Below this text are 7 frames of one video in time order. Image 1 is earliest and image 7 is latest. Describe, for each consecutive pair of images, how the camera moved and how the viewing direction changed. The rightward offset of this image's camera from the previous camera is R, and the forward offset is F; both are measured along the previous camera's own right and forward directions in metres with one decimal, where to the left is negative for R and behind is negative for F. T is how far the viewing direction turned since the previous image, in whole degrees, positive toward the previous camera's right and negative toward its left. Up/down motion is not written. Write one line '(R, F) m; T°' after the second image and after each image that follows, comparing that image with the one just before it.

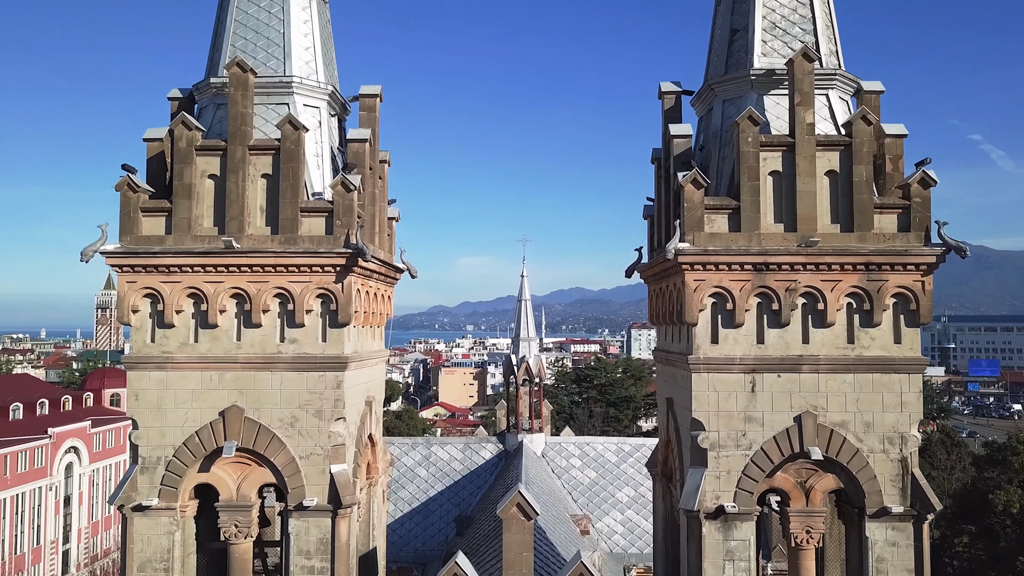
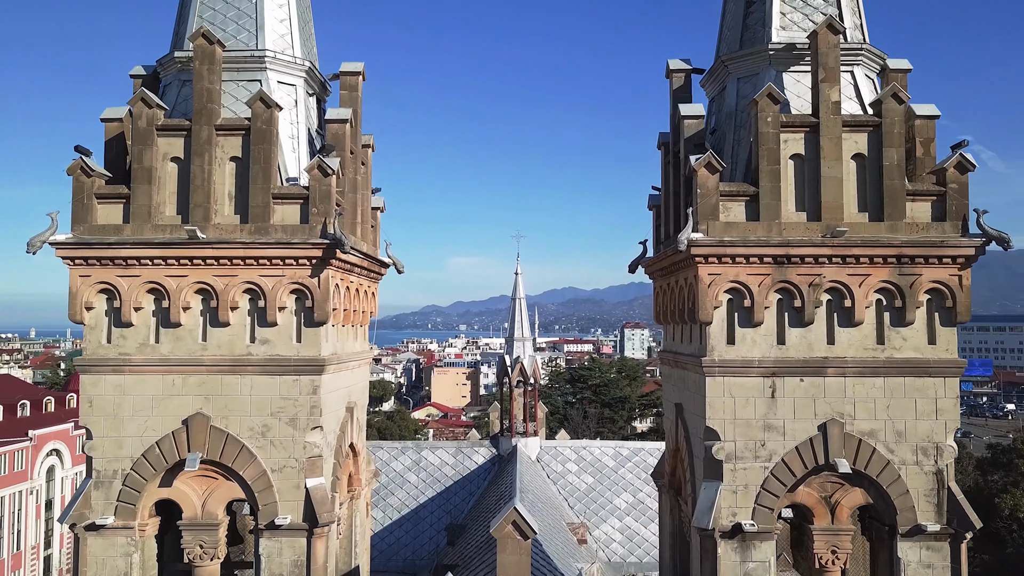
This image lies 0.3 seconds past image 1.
(0.0, +0.7) m; +1°
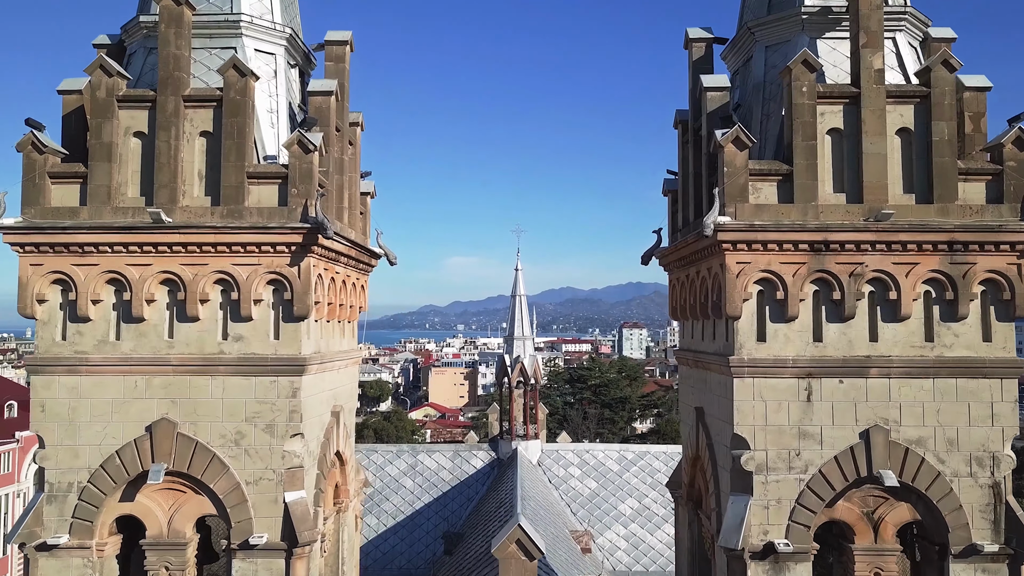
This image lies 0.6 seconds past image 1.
(0.0, +0.7) m; 0°
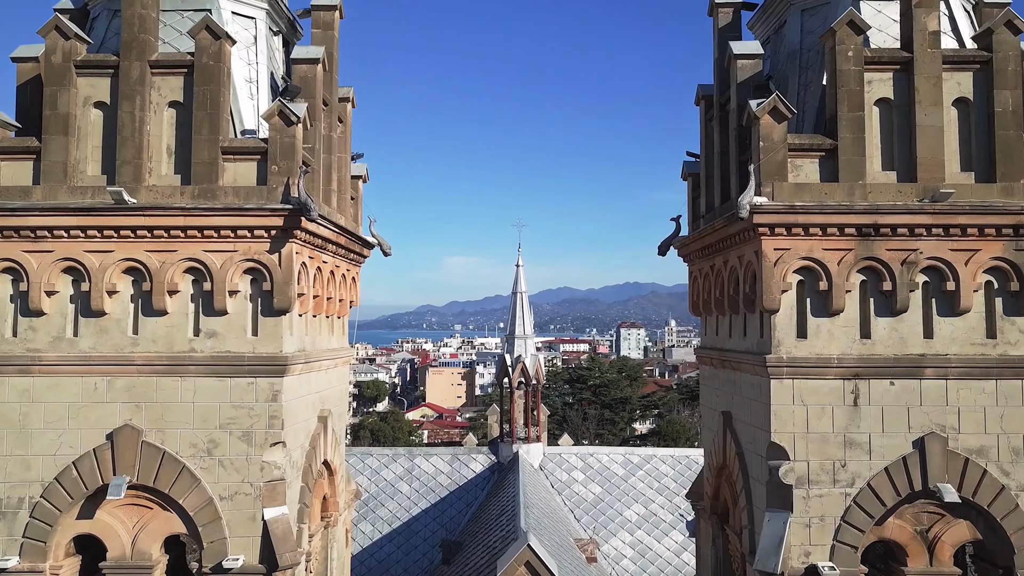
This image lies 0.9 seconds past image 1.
(-0.1, +0.7) m; 0°
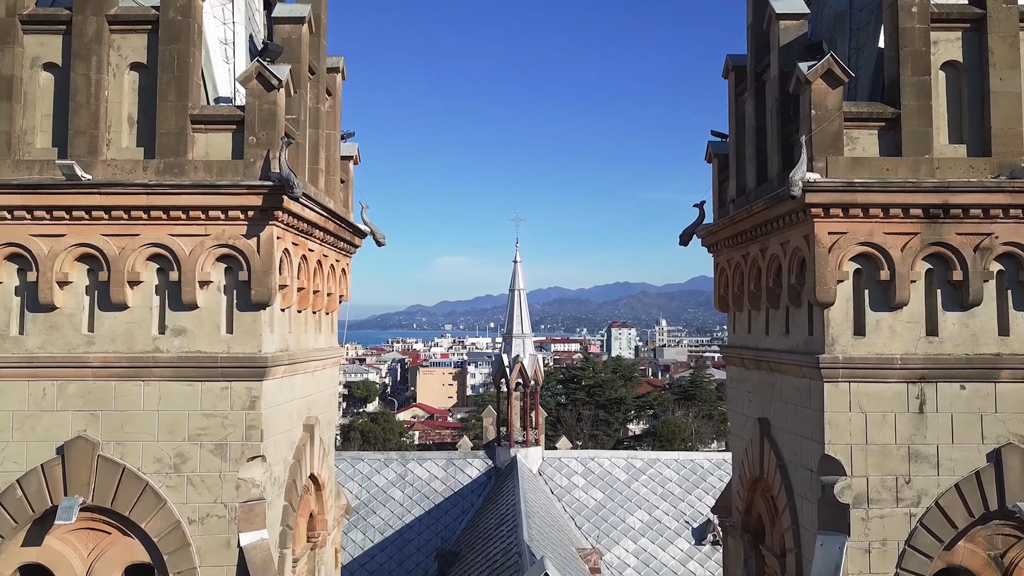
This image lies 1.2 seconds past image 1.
(-0.1, +0.7) m; +1°
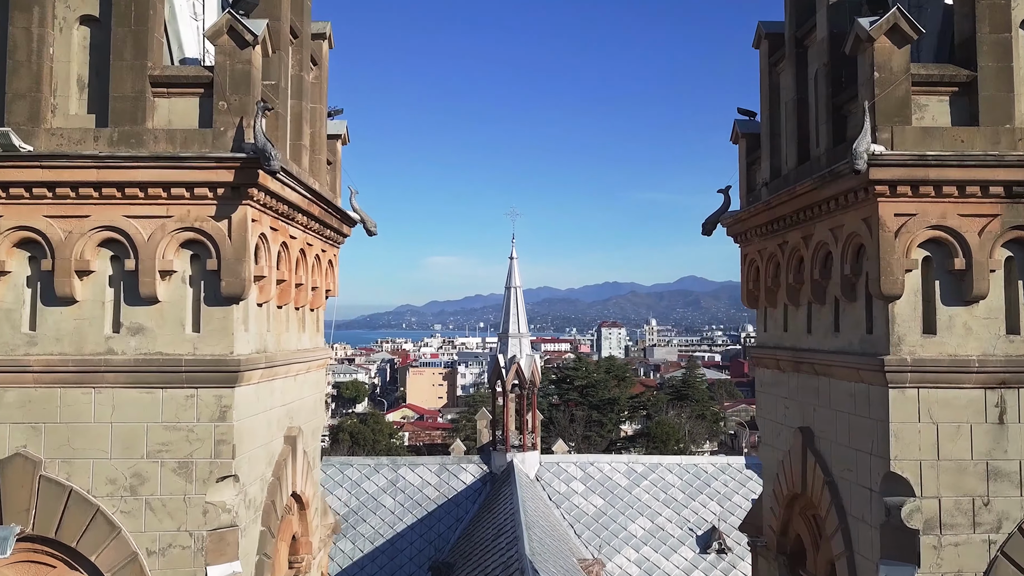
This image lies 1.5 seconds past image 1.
(-0.1, +0.6) m; +1°
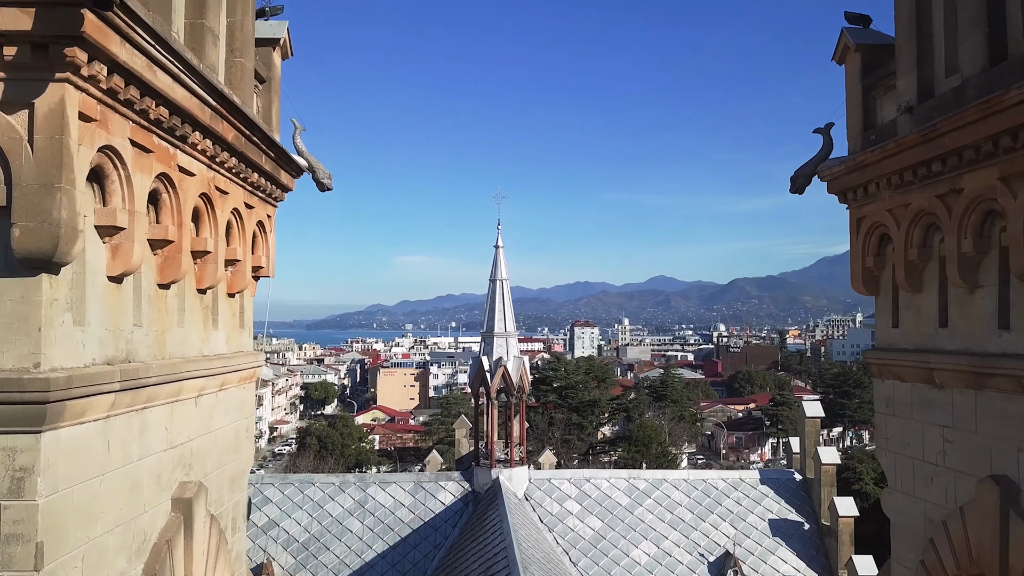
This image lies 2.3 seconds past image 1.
(-0.2, +1.8) m; +2°
